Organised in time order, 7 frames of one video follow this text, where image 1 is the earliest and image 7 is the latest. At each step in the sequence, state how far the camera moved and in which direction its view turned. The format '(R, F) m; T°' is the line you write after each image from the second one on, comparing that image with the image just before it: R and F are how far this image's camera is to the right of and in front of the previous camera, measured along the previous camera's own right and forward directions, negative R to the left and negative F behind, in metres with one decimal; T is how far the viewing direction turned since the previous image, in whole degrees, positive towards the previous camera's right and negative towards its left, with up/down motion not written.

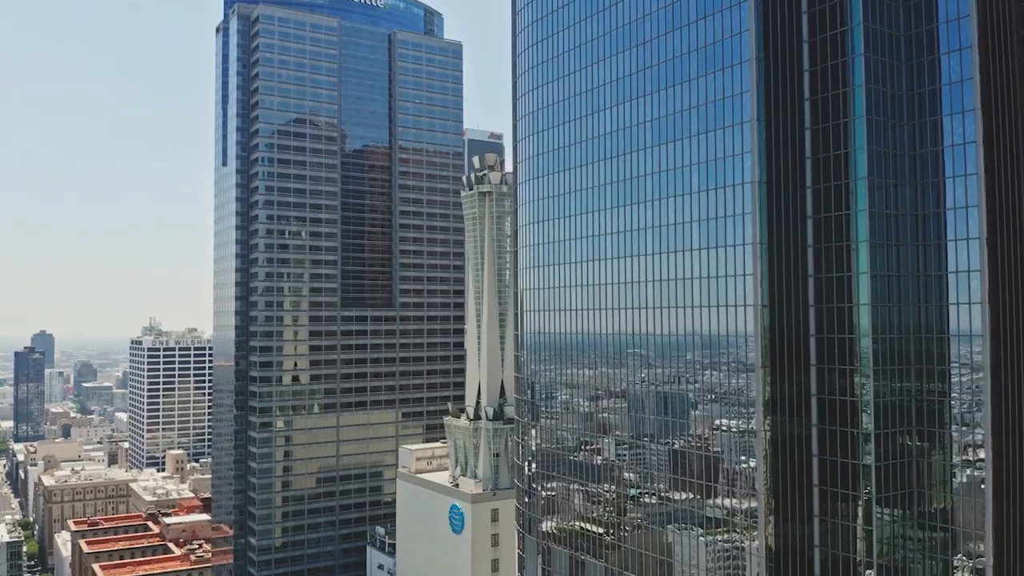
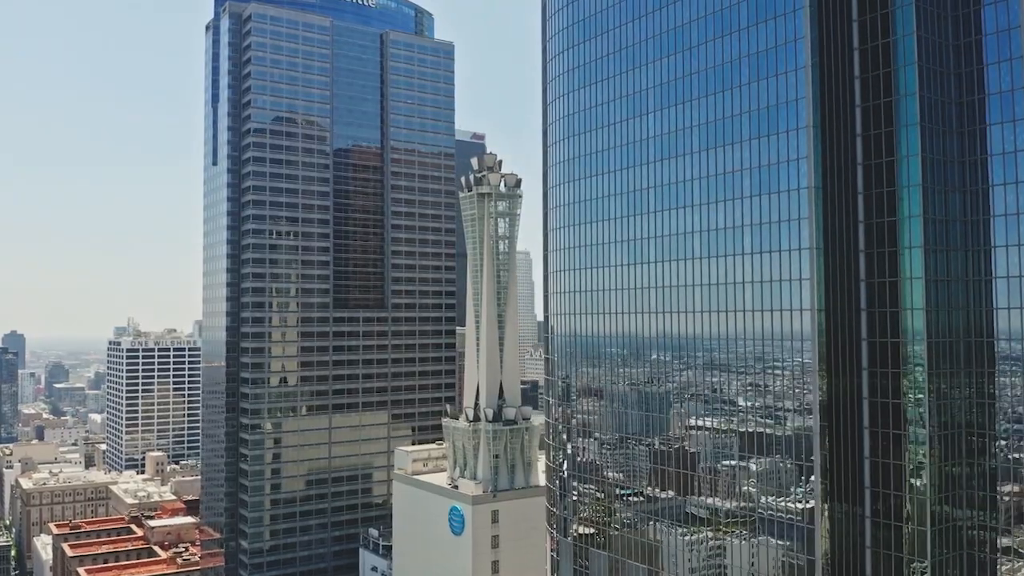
(-3.3, 0.0) m; +2°
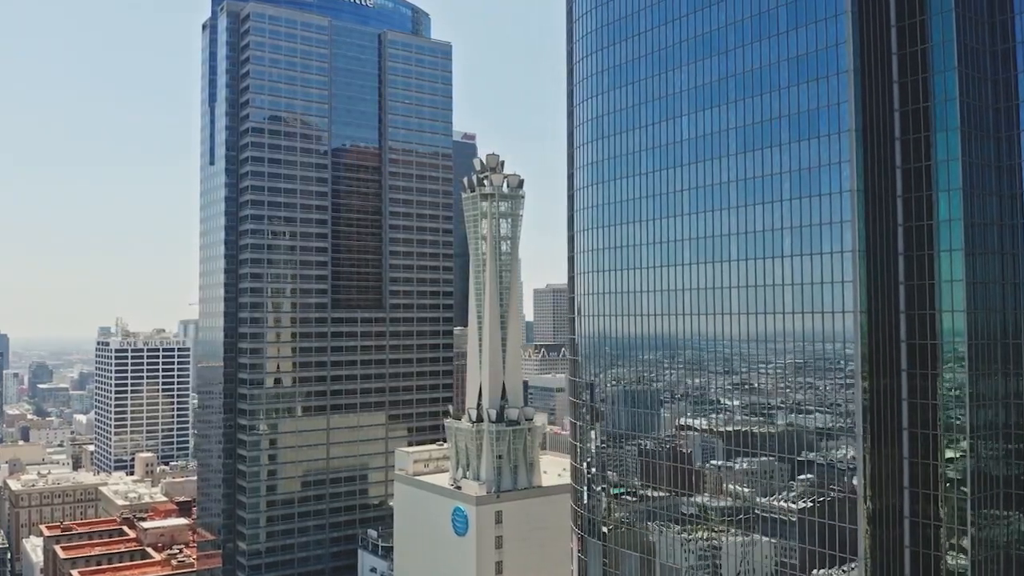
(-2.4, -0.1) m; +1°
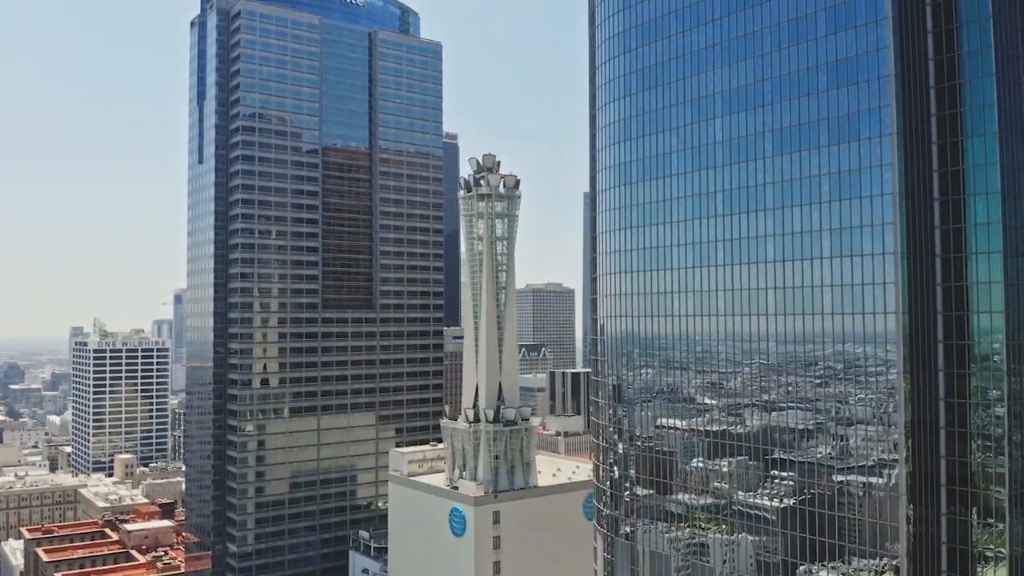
(-2.9, 0.0) m; +2°
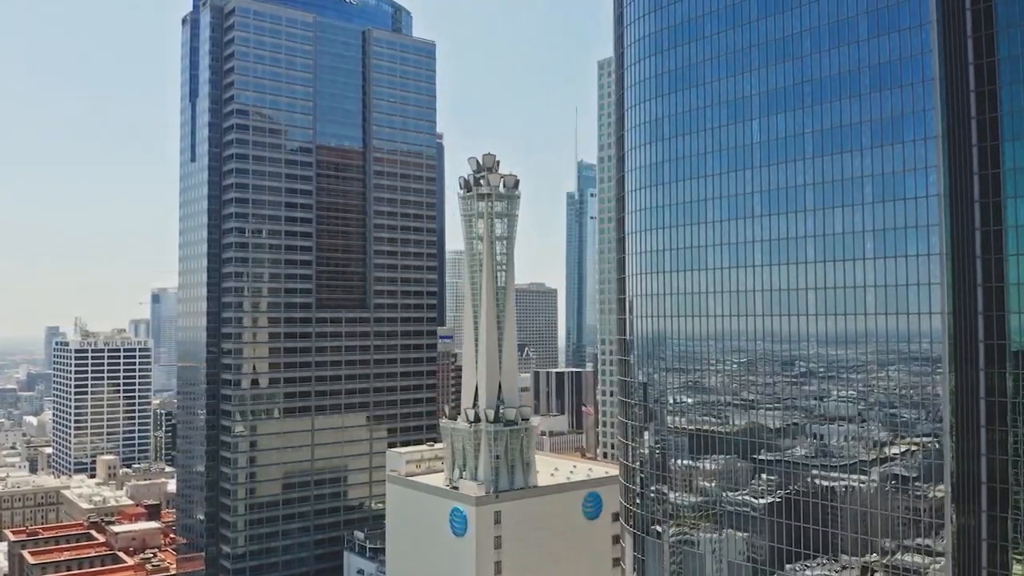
(-3.0, 0.0) m; +1°
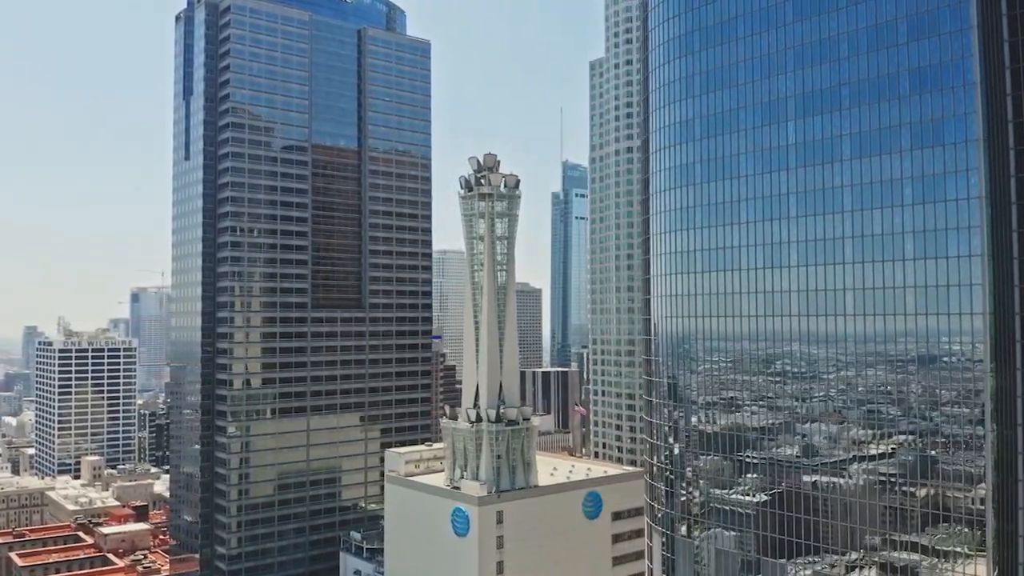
(-2.8, -0.1) m; +1°
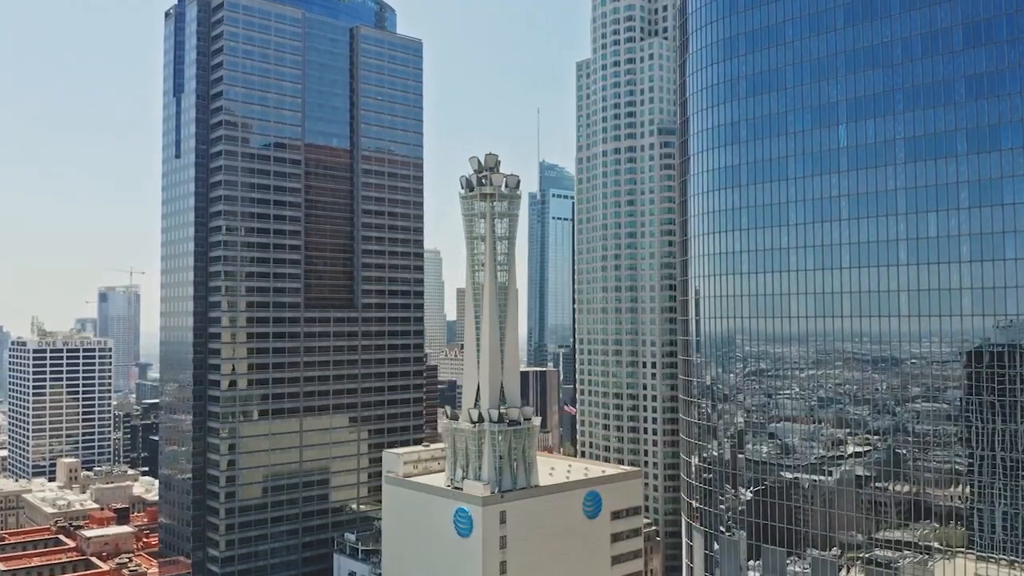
(-4.3, -0.1) m; +2°
